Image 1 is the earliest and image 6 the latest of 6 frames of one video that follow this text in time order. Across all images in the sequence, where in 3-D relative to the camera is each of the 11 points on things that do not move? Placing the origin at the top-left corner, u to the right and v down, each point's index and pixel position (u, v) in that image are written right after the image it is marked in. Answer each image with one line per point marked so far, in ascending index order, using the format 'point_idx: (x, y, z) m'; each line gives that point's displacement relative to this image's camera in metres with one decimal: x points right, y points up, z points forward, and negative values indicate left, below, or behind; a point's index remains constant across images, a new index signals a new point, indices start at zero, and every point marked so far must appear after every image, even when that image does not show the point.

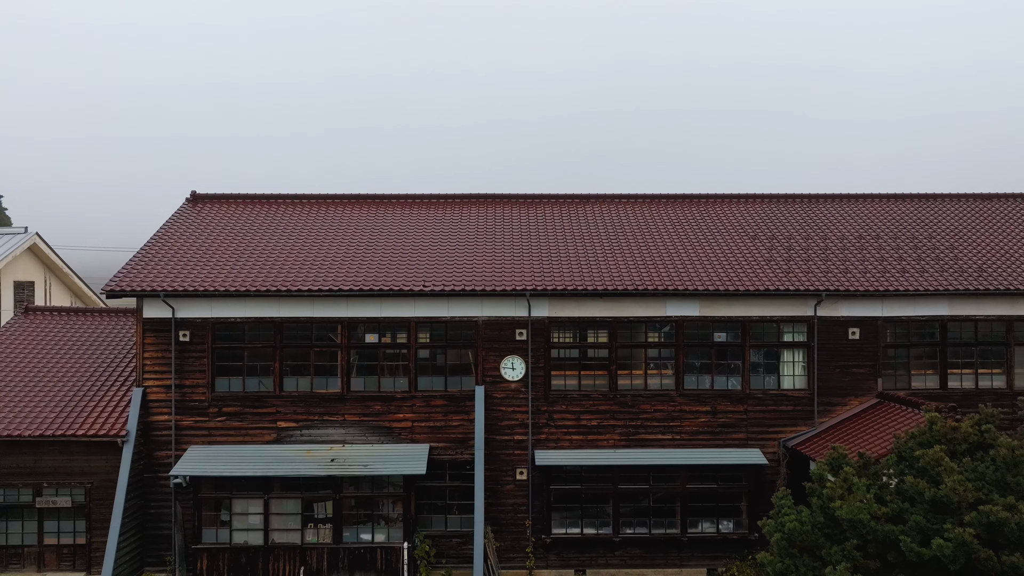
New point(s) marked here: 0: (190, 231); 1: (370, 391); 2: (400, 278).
0: (-6.2, +1.1, +11.7) m
1: (-2.5, -1.8, +10.3) m
2: (-1.9, +0.2, +10.4) m
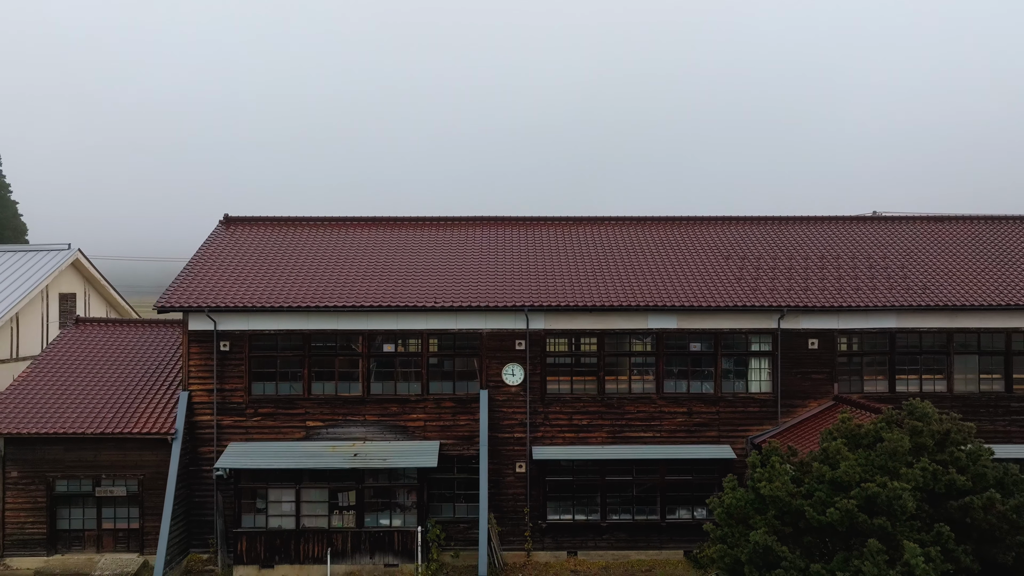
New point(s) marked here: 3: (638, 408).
0: (-6.2, +0.7, +13.1) m
1: (-2.5, -2.1, +11.7) m
2: (-1.9, -0.1, +11.8) m
3: (+2.5, -2.3, +11.7) m
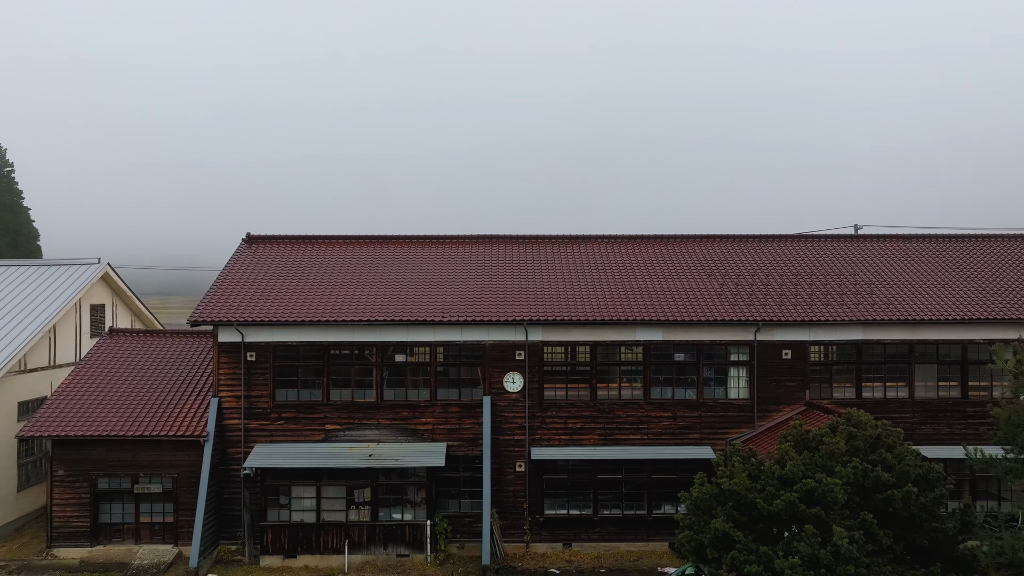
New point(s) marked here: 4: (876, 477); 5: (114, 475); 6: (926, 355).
0: (-6.2, +0.4, +14.2) m
1: (-2.4, -2.4, +12.9) m
2: (-1.9, -0.5, +12.9) m
3: (+2.5, -2.7, +12.8) m
4: (+4.2, -2.2, +6.8) m
5: (-8.4, -4.0, +12.6) m
6: (+9.0, -1.4, +12.9) m
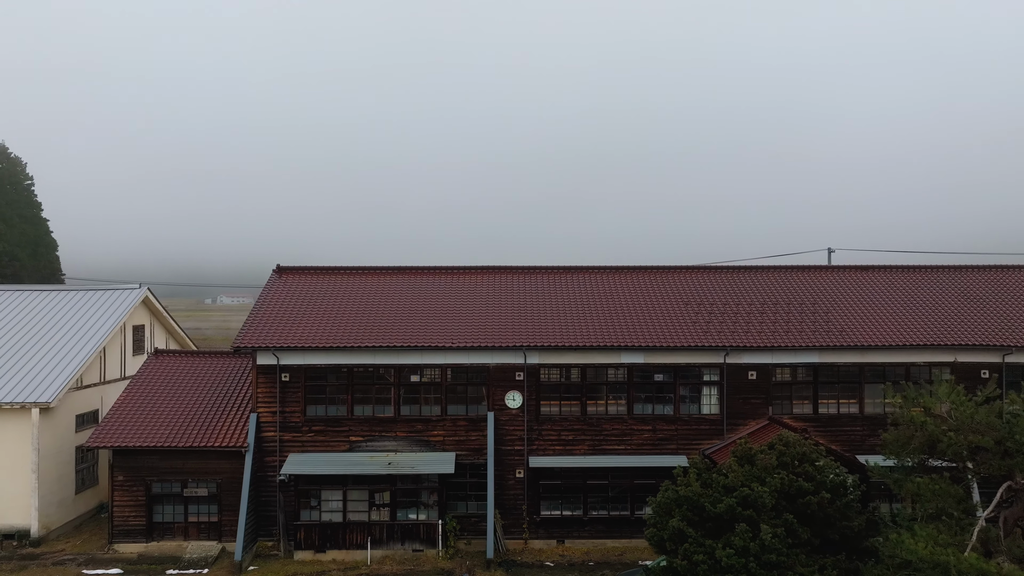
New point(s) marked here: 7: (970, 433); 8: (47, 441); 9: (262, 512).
0: (-6.2, -0.3, +16.1) m
1: (-2.4, -3.1, +14.8) m
2: (-1.9, -1.2, +14.8) m
3: (+2.5, -3.4, +14.7) m
4: (+4.2, -2.9, +8.7) m
5: (-8.4, -4.7, +14.5) m
6: (+9.0, -2.2, +14.7) m
7: (+6.2, -2.0, +8.1) m
8: (-11.9, -3.9, +15.3) m
9: (-6.1, -5.5, +14.6) m
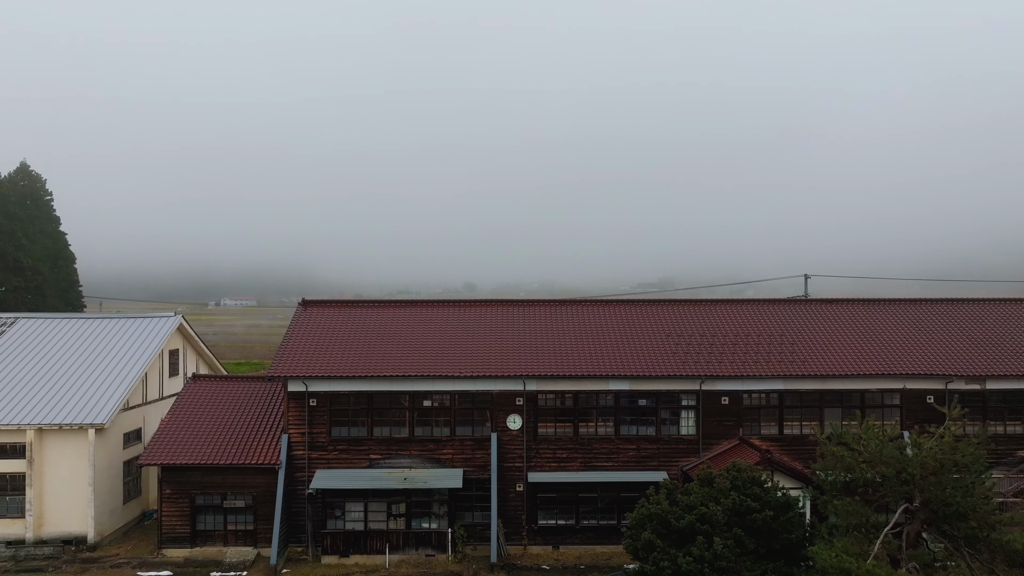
0: (-6.2, -1.3, +18.1) m
1: (-2.4, -4.1, +16.7) m
2: (-1.9, -2.2, +16.8) m
3: (+2.5, -4.4, +16.6) m
4: (+4.2, -3.9, +10.7) m
5: (-8.4, -5.7, +16.4) m
6: (+9.0, -3.2, +16.7) m
7: (+6.2, -3.0, +10.0) m
8: (-11.9, -4.9, +17.3) m
9: (-6.1, -6.5, +16.6) m
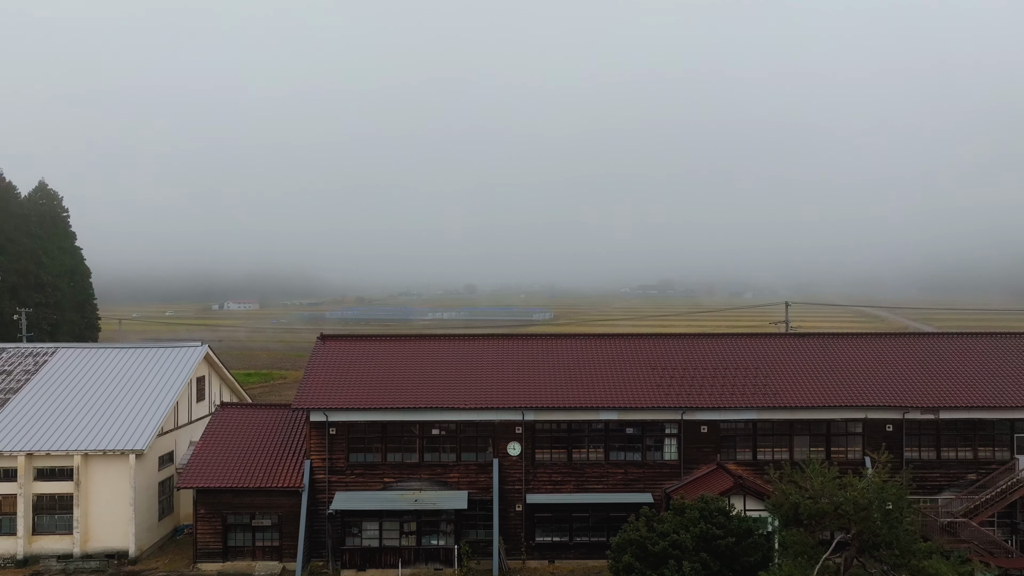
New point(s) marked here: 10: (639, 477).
0: (-6.2, -2.5, +19.9) m
1: (-2.4, -5.4, +18.5) m
2: (-1.9, -3.4, +18.6) m
3: (+2.5, -5.6, +18.4) m
4: (+4.2, -5.1, +12.5) m
5: (-8.4, -6.9, +18.3) m
6: (+9.0, -4.4, +18.5) m
7: (+6.2, -4.2, +11.8) m
8: (-11.9, -6.1, +19.1) m
9: (-6.1, -7.7, +18.4) m
10: (+3.9, -5.9, +18.4) m
